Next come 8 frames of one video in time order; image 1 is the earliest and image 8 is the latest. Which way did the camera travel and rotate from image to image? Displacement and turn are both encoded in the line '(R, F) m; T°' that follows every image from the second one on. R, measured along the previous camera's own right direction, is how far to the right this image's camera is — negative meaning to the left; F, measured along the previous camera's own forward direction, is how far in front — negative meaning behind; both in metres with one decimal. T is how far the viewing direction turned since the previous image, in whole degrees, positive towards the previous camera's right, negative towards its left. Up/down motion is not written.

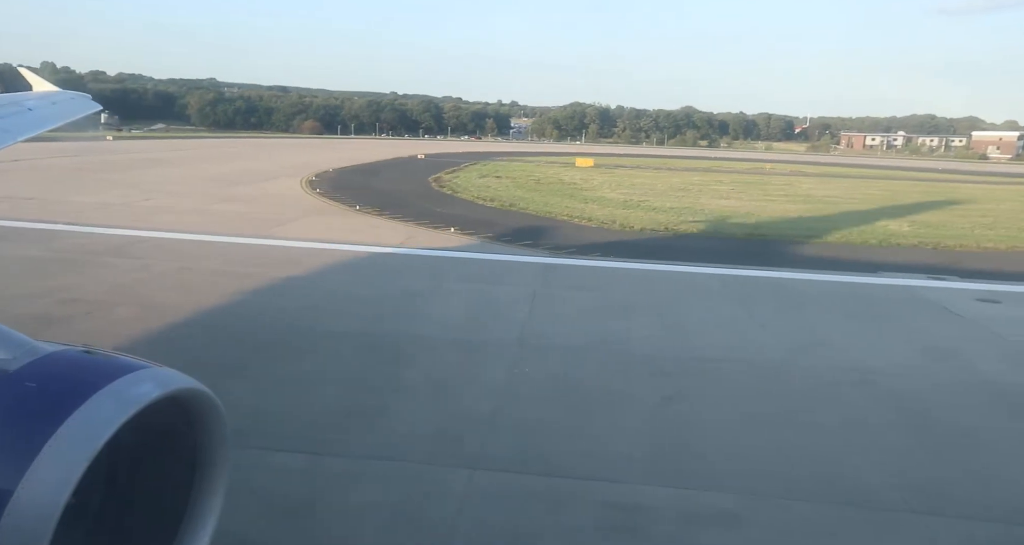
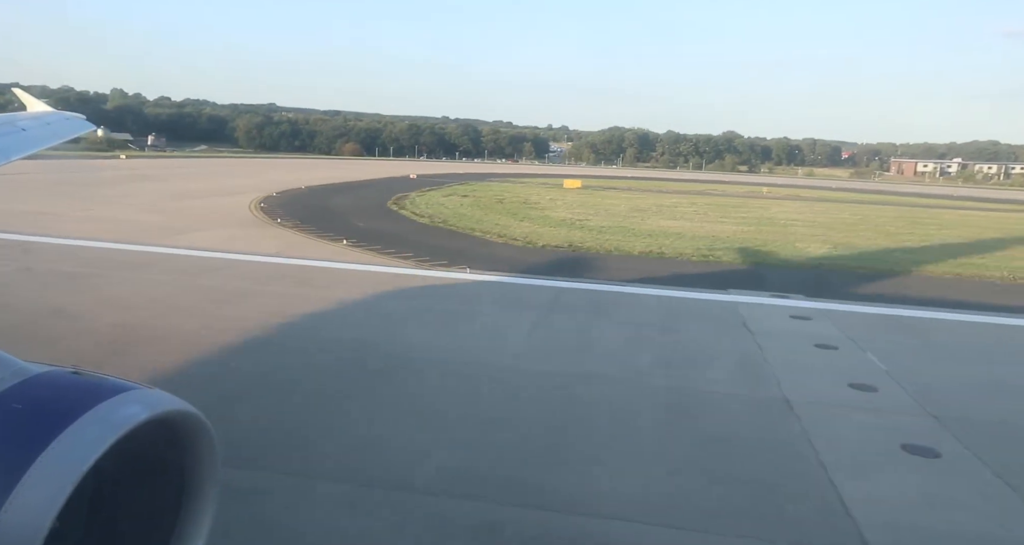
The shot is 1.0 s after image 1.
(+1.6, -0.1) m; -4°
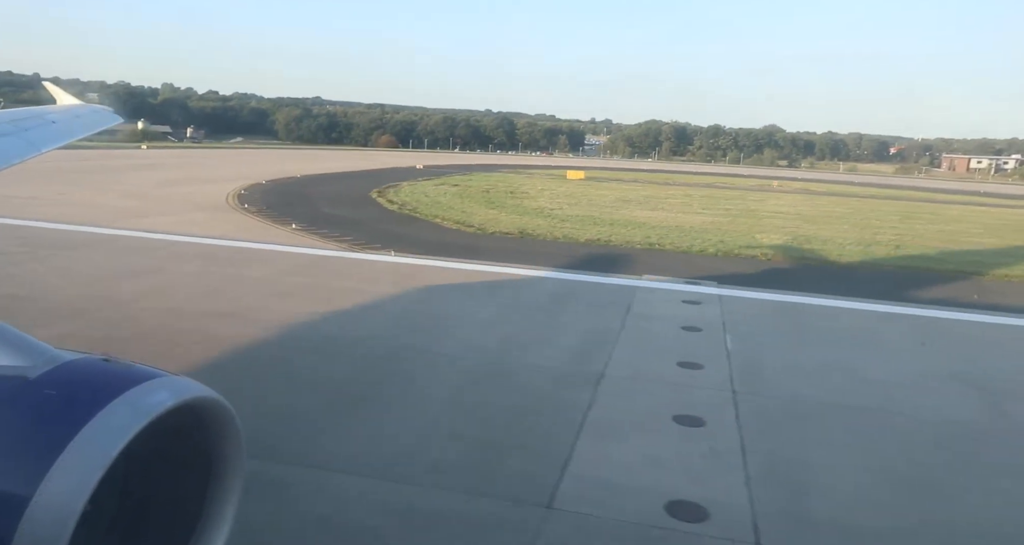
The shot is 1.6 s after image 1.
(+1.0, -0.1) m; -3°
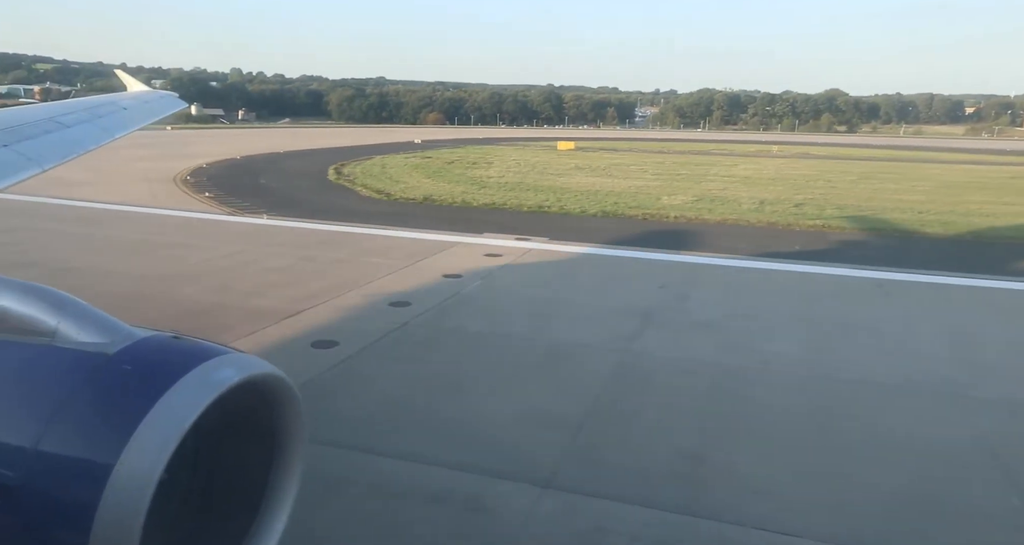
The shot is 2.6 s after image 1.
(+1.8, -0.3) m; -5°
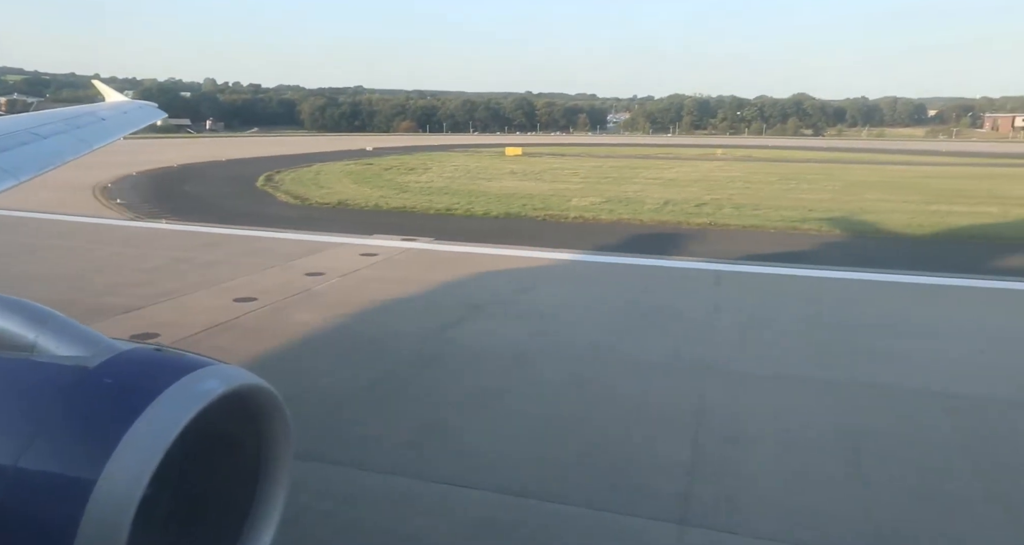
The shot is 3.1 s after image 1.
(+0.8, -0.2) m; +2°
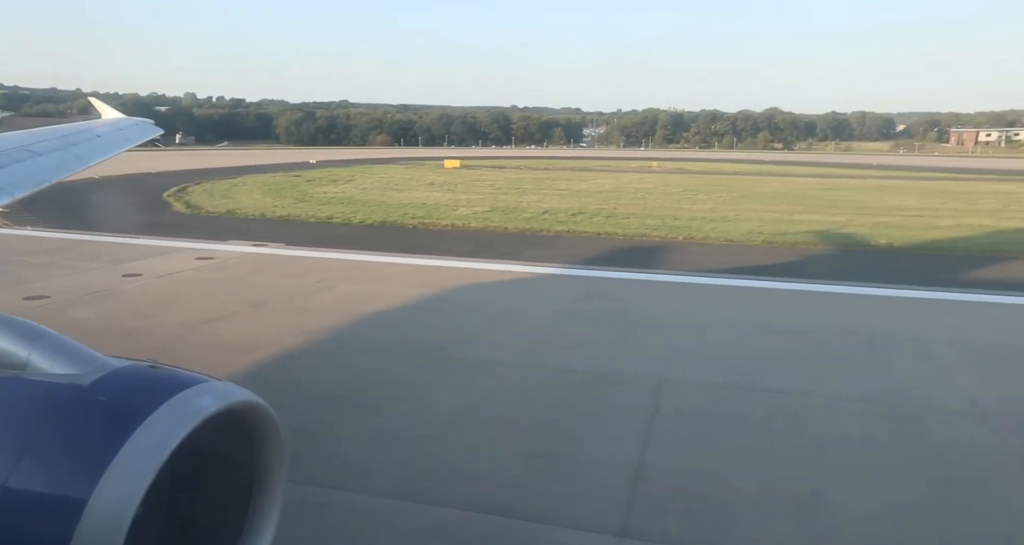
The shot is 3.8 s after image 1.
(+1.2, -0.3) m; +1°
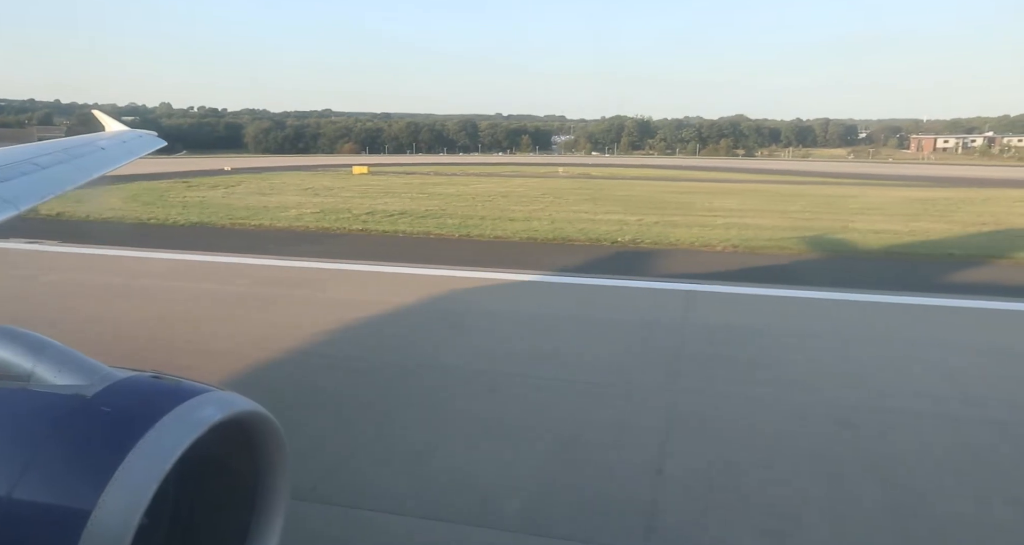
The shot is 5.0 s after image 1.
(+2.1, -0.5) m; +1°
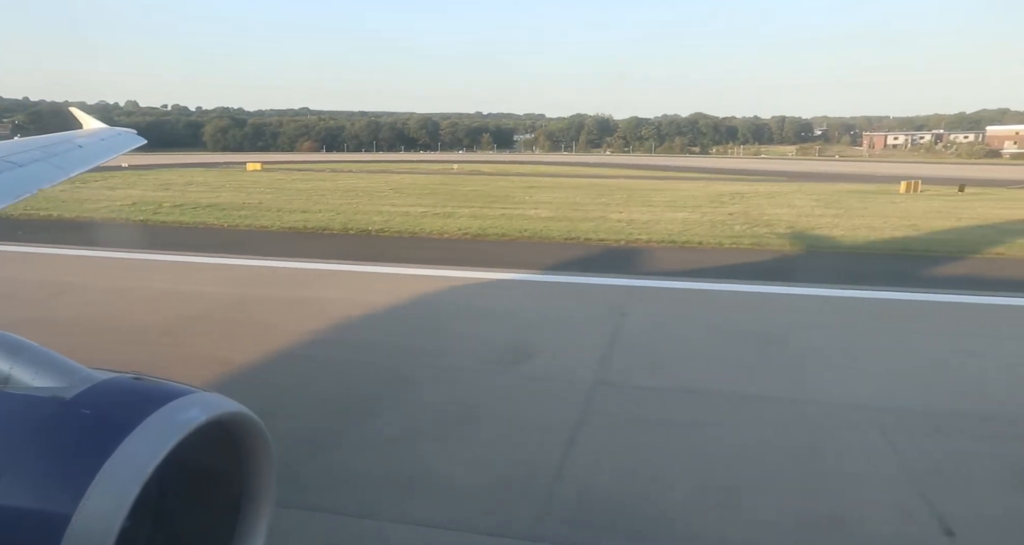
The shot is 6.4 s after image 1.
(+0.1, -0.1) m; +3°
